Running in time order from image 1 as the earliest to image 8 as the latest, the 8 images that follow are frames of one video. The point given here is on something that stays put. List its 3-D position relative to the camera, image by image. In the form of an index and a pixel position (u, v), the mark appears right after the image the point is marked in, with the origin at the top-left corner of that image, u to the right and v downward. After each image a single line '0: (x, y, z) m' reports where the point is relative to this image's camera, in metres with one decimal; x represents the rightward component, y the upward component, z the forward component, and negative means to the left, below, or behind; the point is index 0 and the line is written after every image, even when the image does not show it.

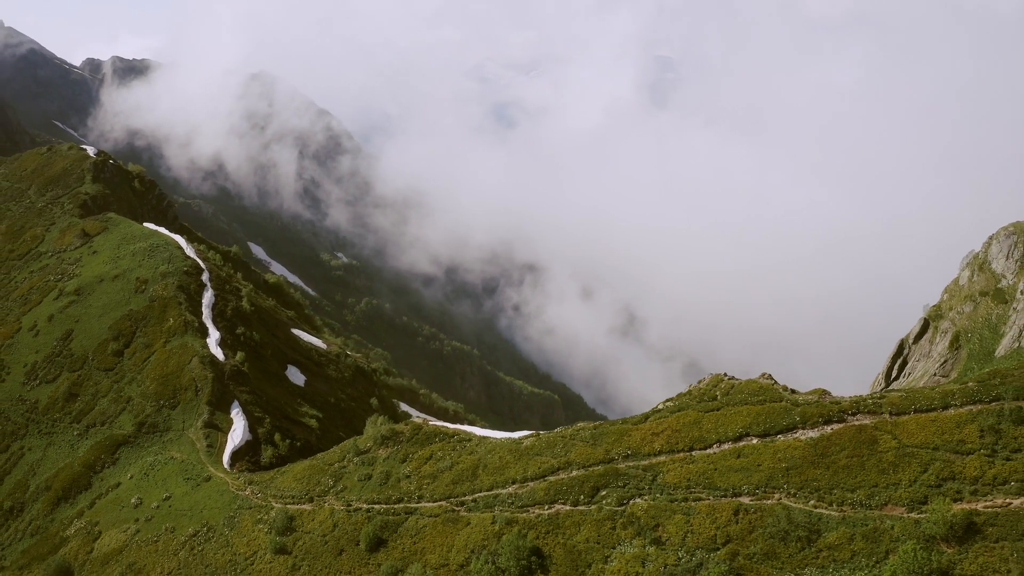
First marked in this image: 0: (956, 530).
0: (+16.0, -8.9, +19.2) m
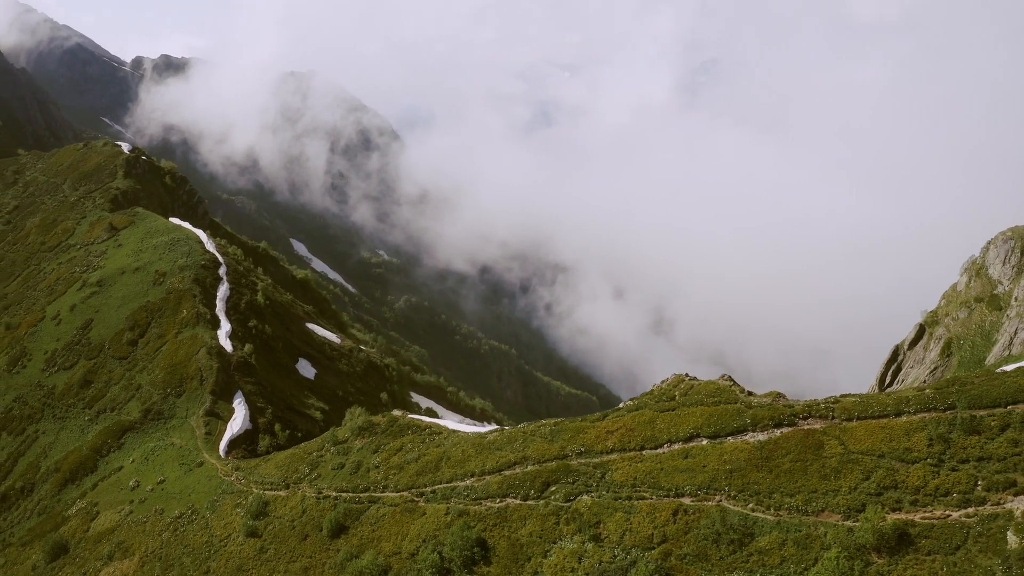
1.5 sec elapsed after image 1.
0: (+13.1, -8.9, +18.8) m
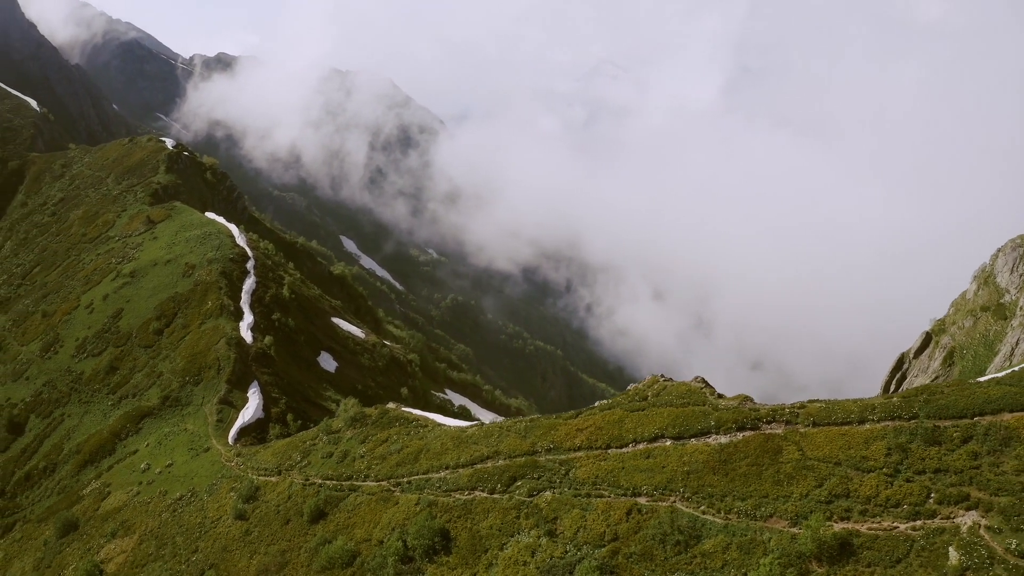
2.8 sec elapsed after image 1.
0: (+10.9, -9.1, +18.6) m
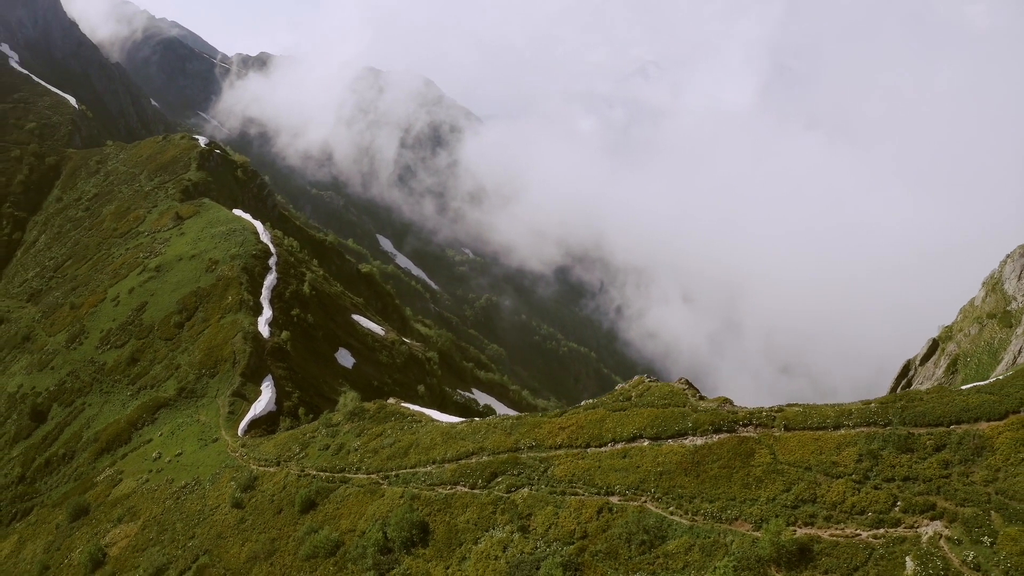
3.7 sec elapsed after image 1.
0: (+9.5, -9.2, +18.6) m
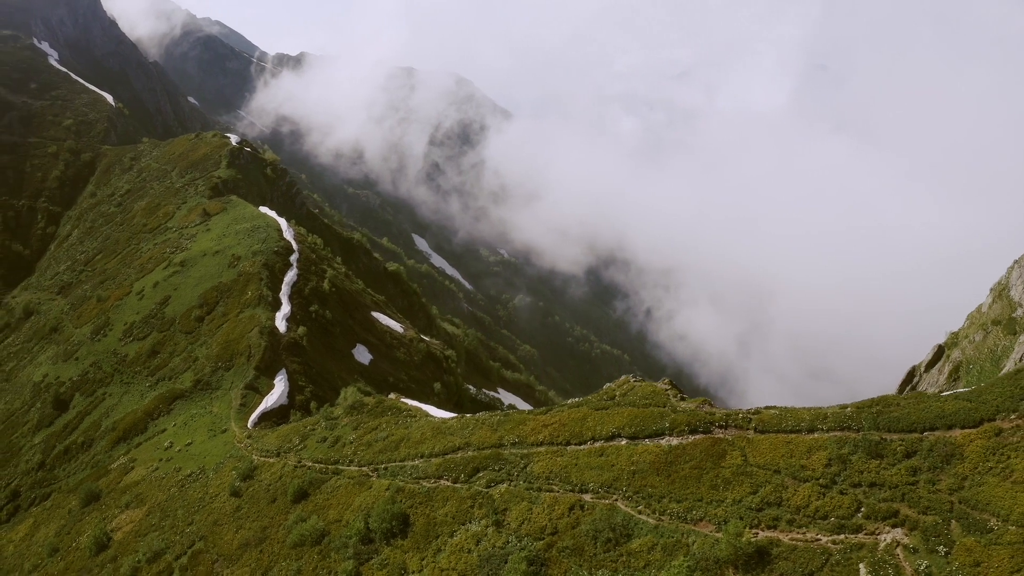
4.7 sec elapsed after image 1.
0: (+8.1, -9.2, +18.7) m
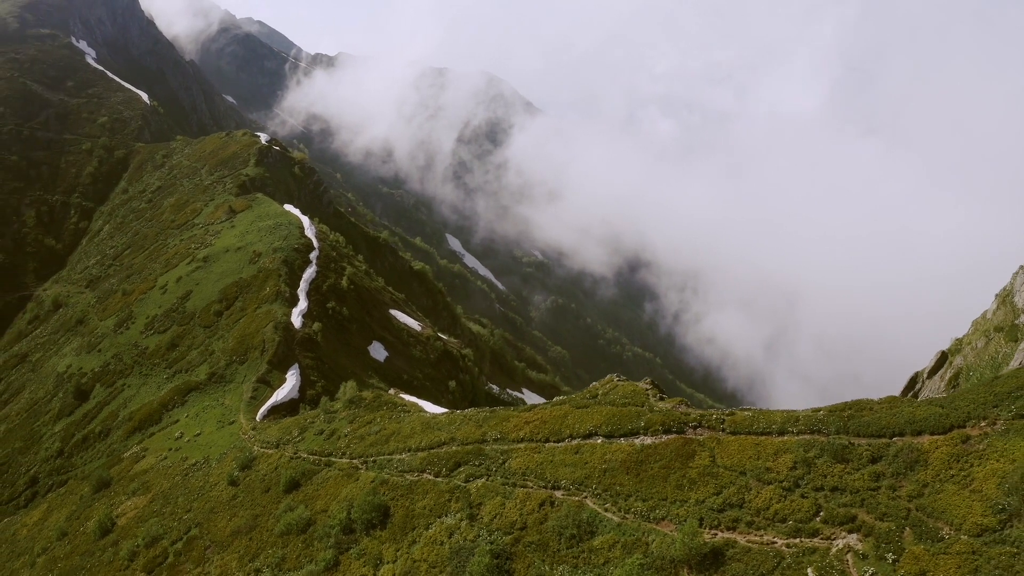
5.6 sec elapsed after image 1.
0: (+6.5, -9.3, +18.9) m
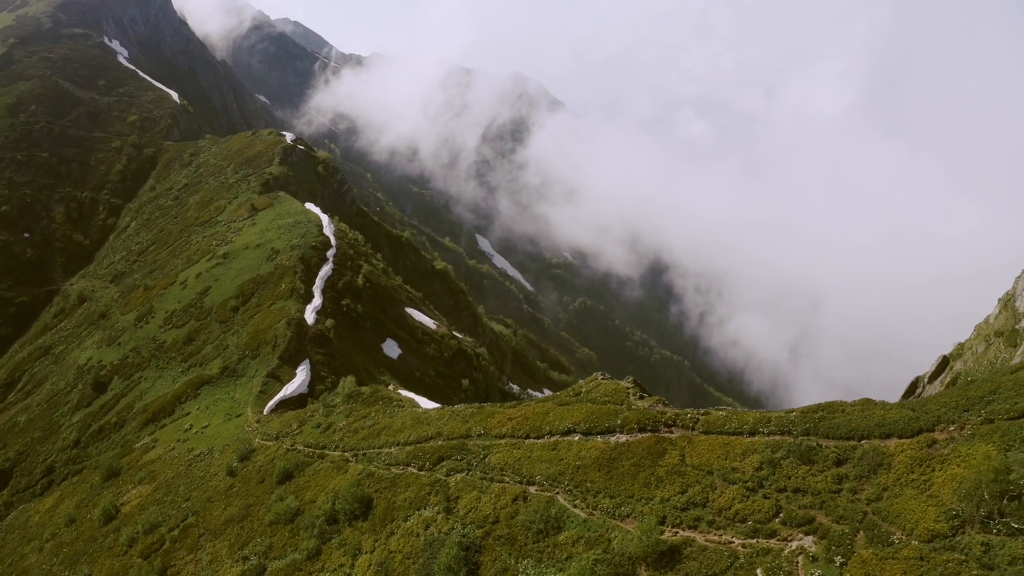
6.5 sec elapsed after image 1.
0: (+5.1, -9.3, +19.1) m
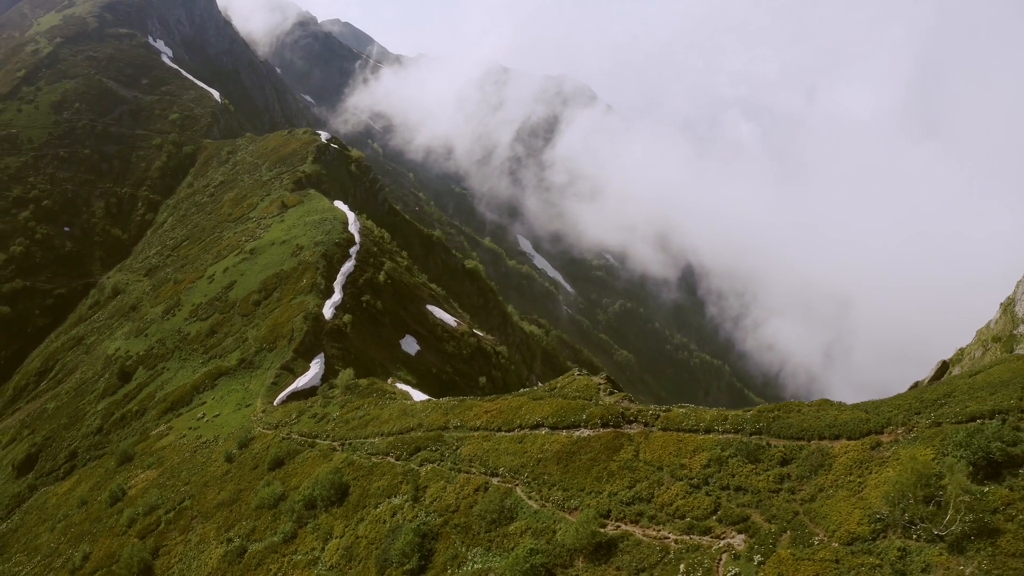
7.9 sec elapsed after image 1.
0: (+3.0, -9.2, +19.6) m
